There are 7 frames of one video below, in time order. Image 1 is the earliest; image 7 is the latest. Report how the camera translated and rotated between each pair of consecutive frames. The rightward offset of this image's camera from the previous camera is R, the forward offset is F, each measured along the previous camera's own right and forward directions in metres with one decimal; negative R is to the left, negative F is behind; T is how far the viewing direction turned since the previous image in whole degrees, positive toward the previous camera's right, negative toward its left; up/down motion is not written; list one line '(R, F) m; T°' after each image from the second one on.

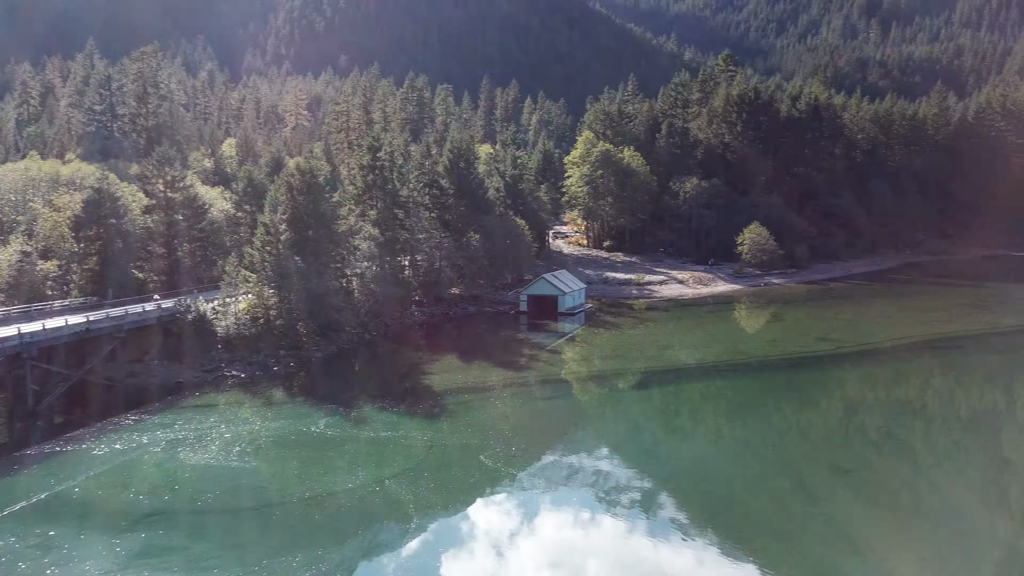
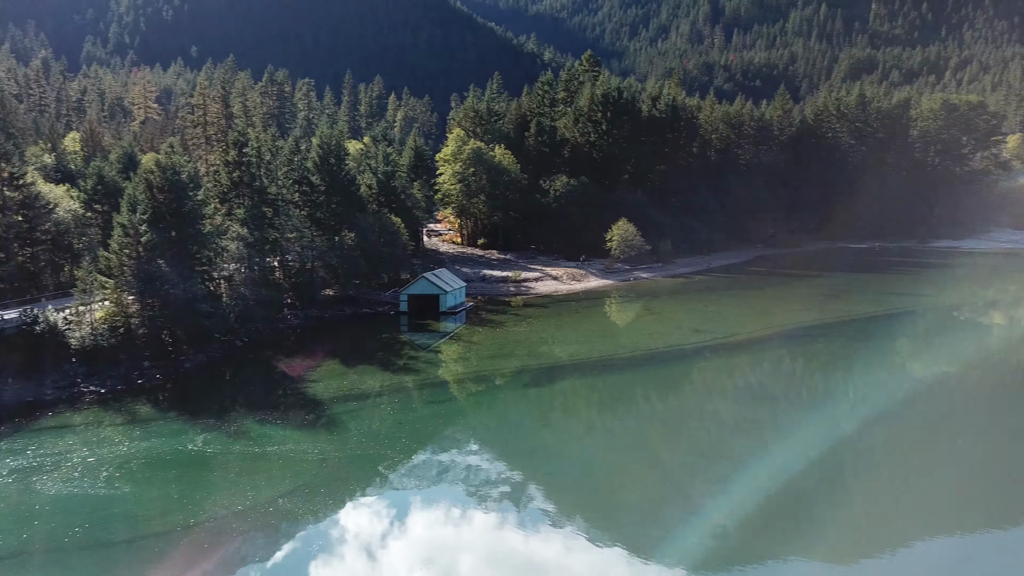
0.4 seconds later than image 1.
(-0.9, +0.6) m; +10°
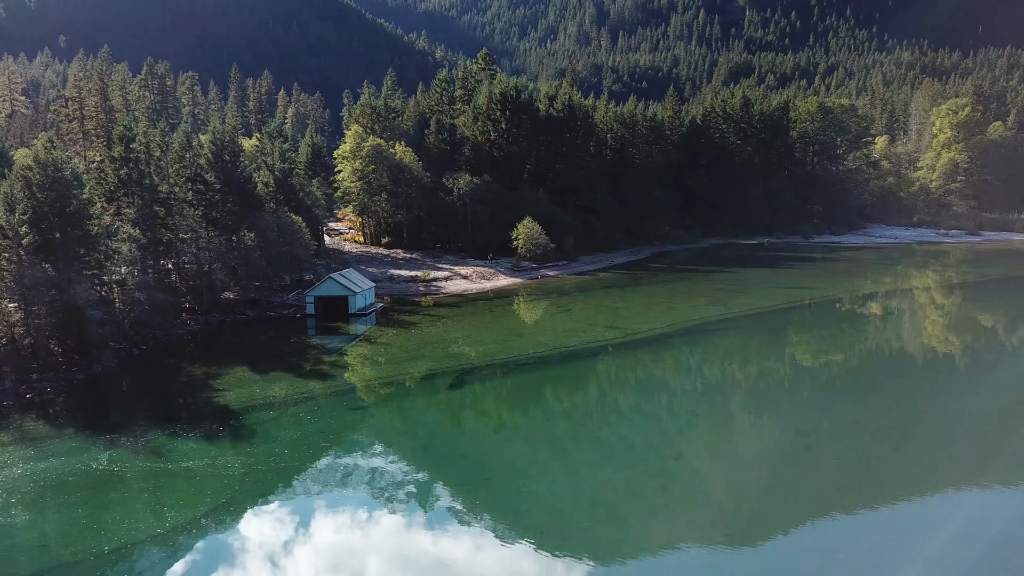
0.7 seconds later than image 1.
(-1.2, +0.6) m; +8°
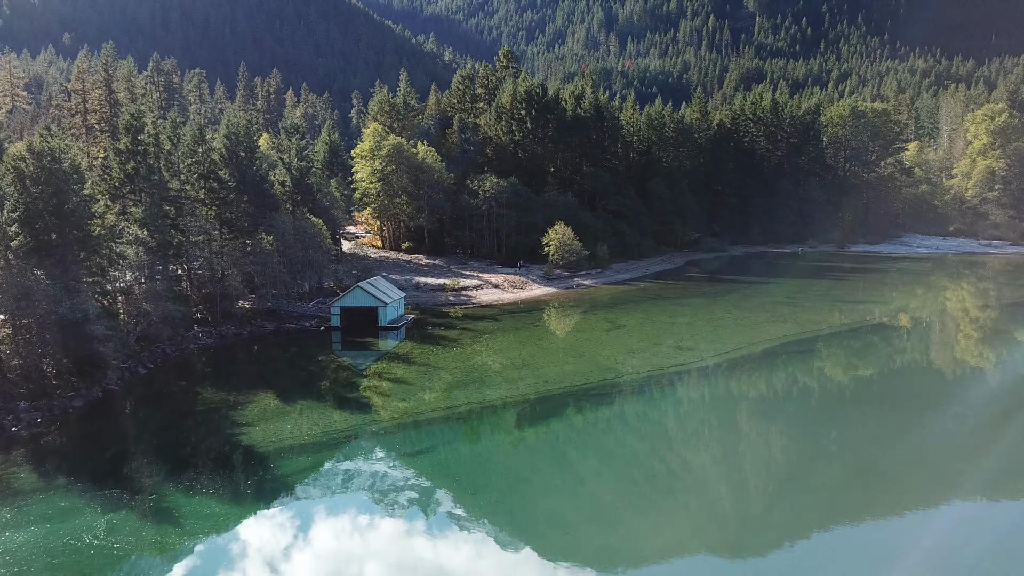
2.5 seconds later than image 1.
(-2.5, +4.9) m; 0°
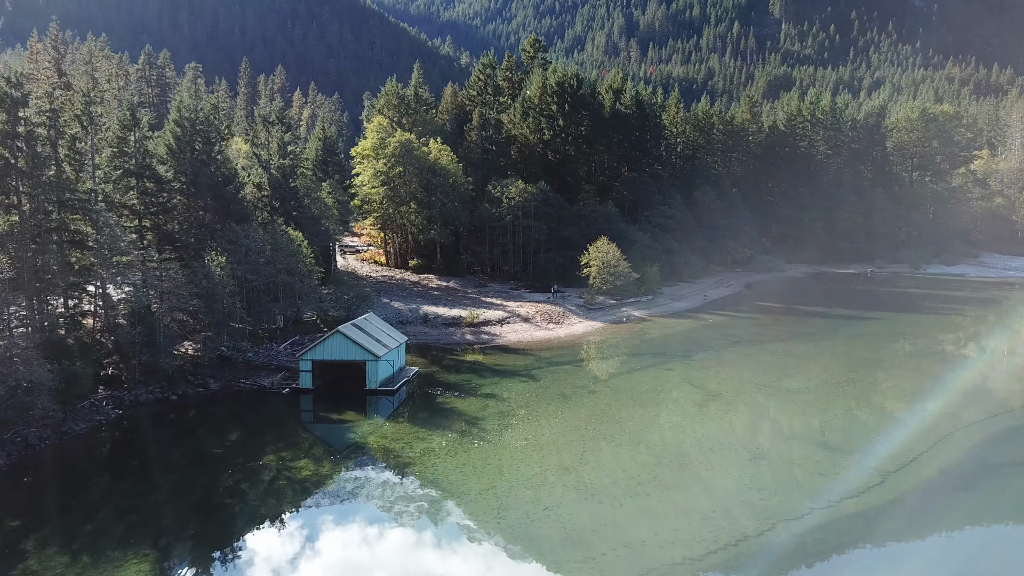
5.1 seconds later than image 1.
(-1.3, +13.0) m; -1°
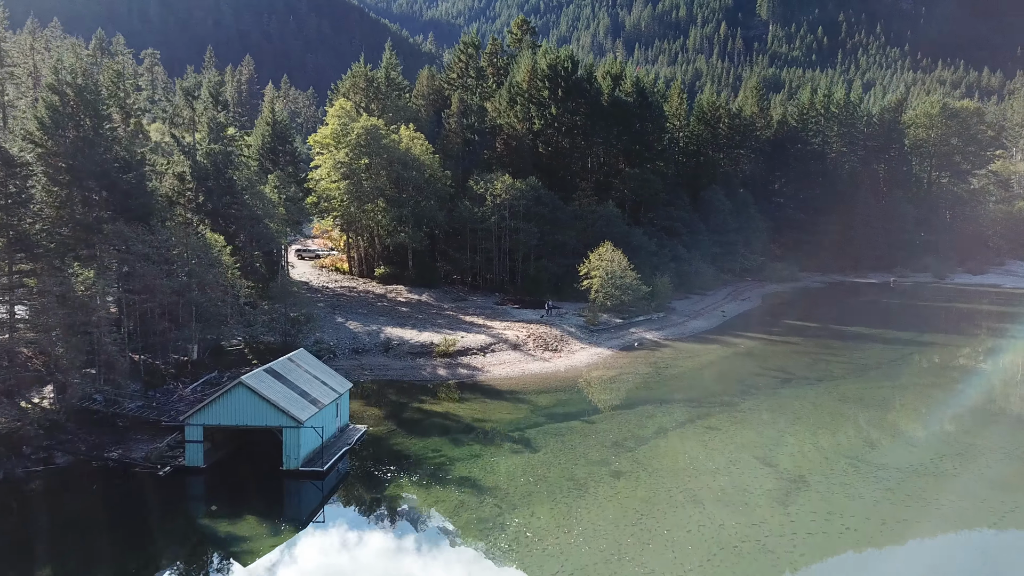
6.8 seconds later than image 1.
(-0.1, +9.7) m; +1°
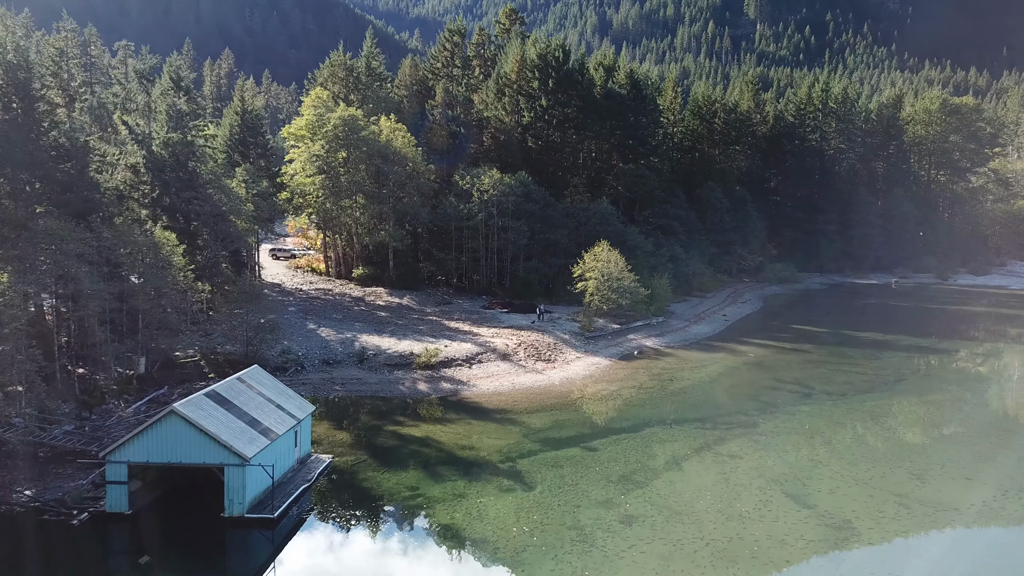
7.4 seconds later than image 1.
(-0.1, +3.5) m; +1°
